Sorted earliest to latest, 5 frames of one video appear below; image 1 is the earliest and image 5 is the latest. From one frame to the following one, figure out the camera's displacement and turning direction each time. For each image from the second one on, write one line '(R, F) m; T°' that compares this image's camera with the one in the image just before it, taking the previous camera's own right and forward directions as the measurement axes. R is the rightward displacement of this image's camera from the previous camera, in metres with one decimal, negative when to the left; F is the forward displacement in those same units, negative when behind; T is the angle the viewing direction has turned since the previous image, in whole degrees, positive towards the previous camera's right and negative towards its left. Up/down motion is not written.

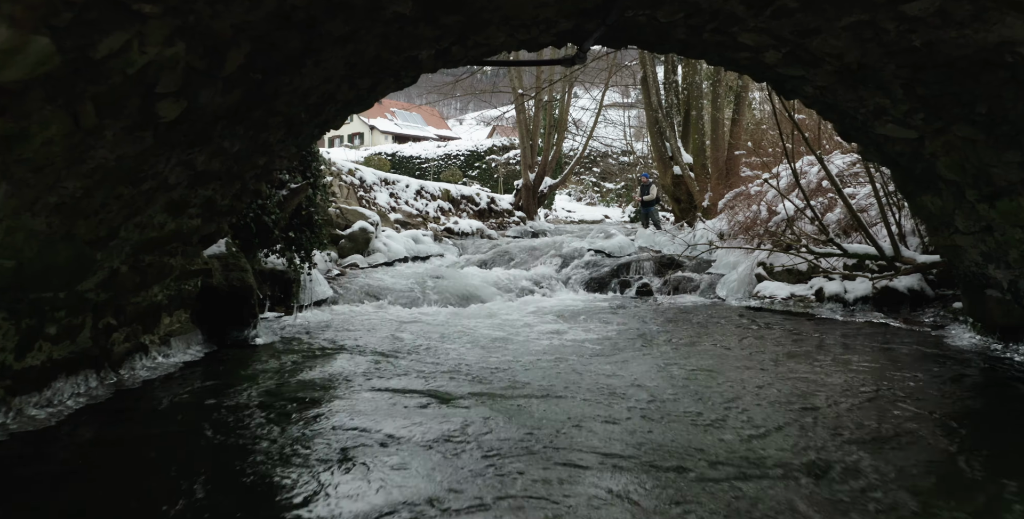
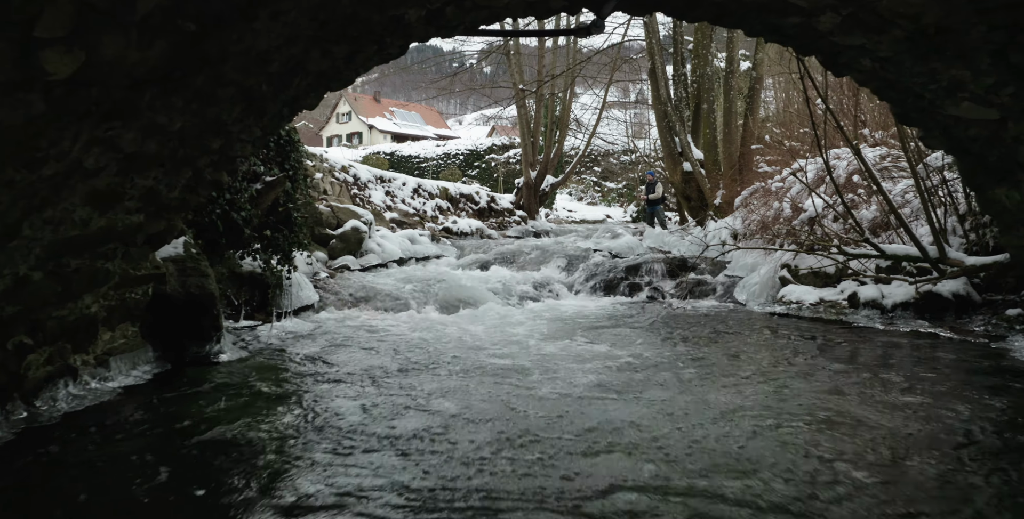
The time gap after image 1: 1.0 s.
(0.0, +0.7) m; 0°
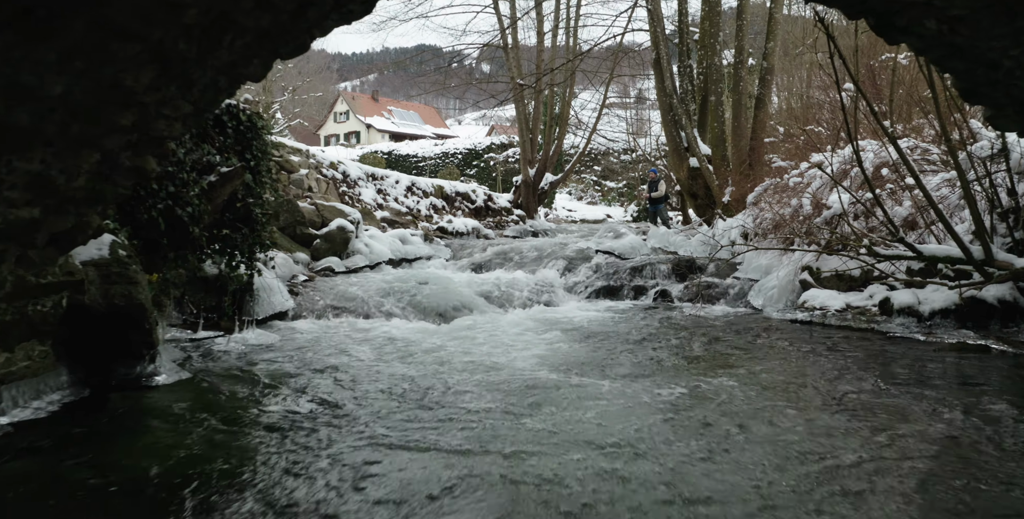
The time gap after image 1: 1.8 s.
(0.0, +0.7) m; 0°
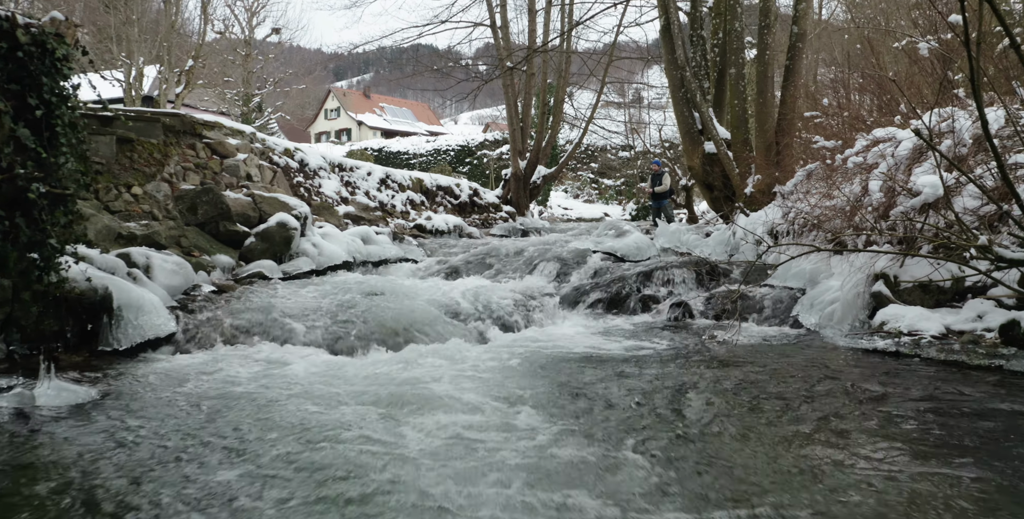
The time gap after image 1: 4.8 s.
(+0.2, +2.0) m; 0°
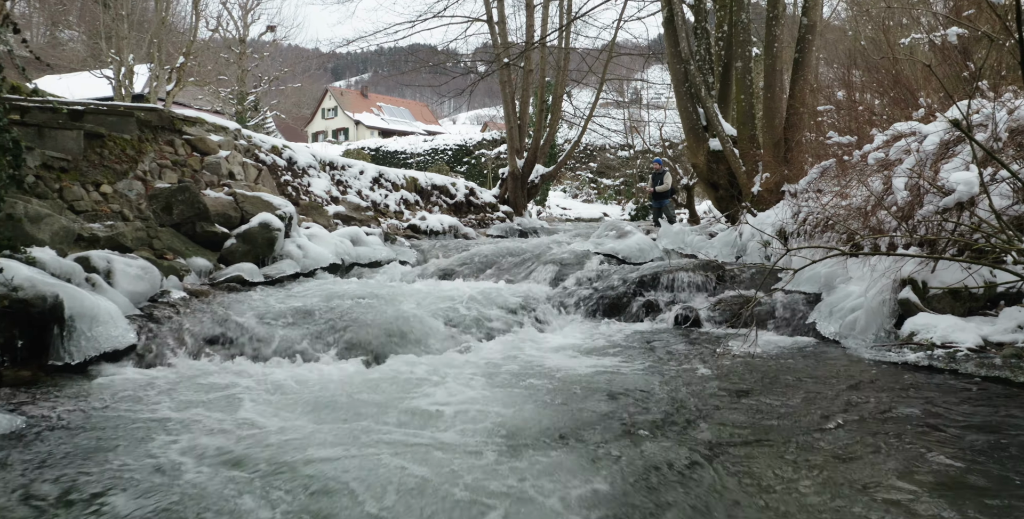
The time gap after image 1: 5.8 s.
(0.0, +0.5) m; 0°
